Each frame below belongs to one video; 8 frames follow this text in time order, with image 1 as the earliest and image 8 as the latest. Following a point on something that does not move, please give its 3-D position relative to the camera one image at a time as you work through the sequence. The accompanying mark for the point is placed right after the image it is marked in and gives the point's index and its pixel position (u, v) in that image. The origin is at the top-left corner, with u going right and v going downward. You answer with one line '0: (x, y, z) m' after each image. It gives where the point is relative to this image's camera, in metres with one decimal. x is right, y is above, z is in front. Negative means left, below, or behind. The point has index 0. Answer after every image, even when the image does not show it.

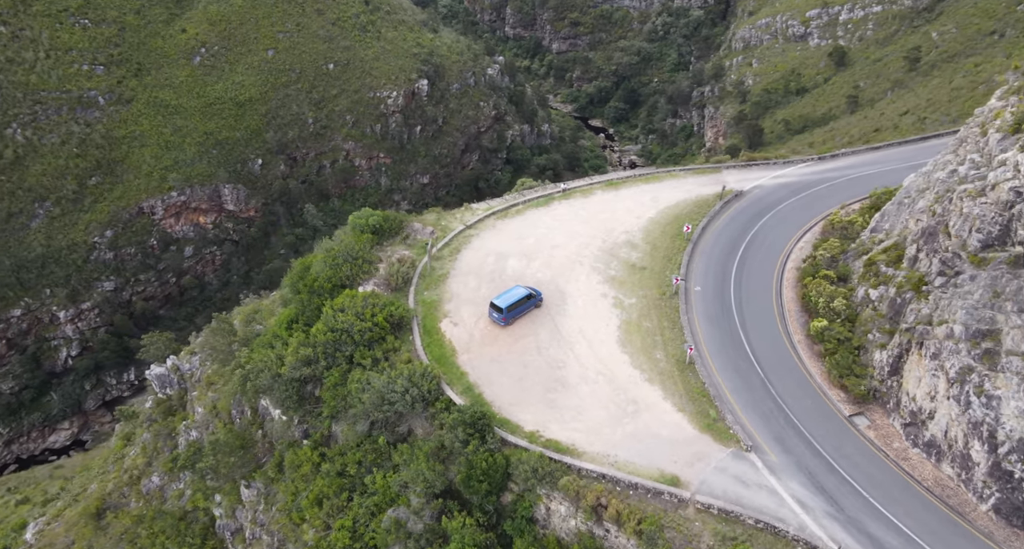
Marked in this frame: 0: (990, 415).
0: (+14.6, -4.3, +20.0) m
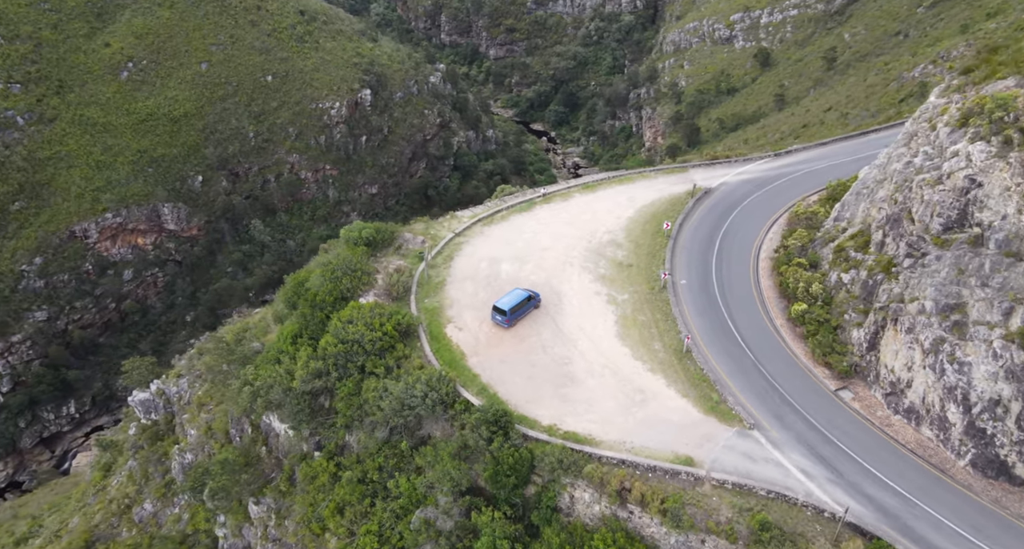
0: (+15.5, -3.6, +22.4) m
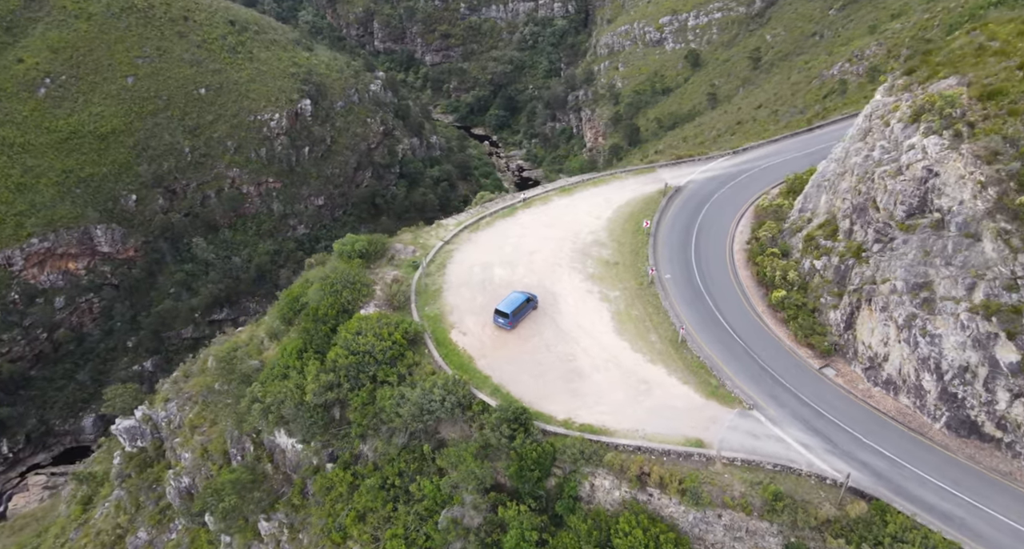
0: (+16.1, -2.9, +25.0) m
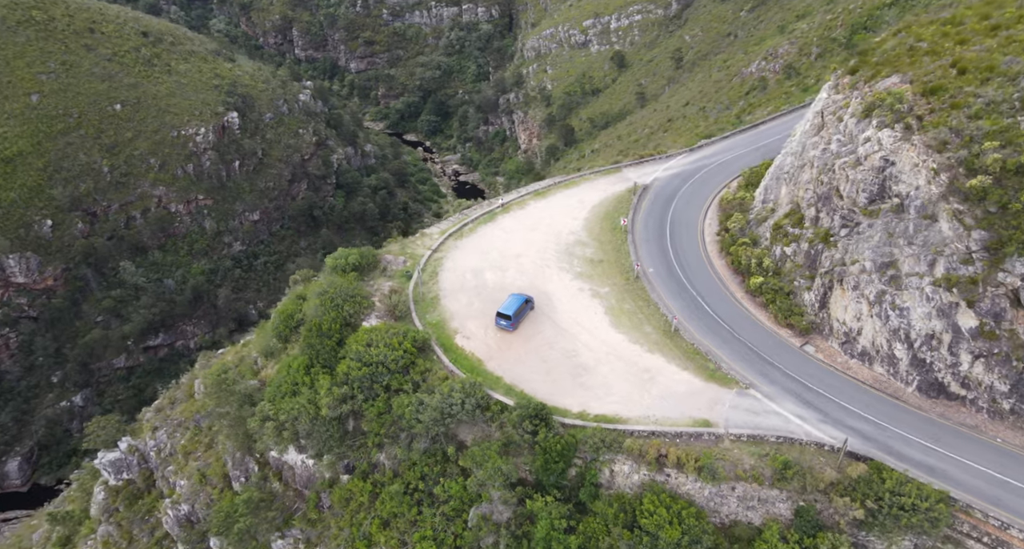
0: (+16.7, -2.0, +27.8) m
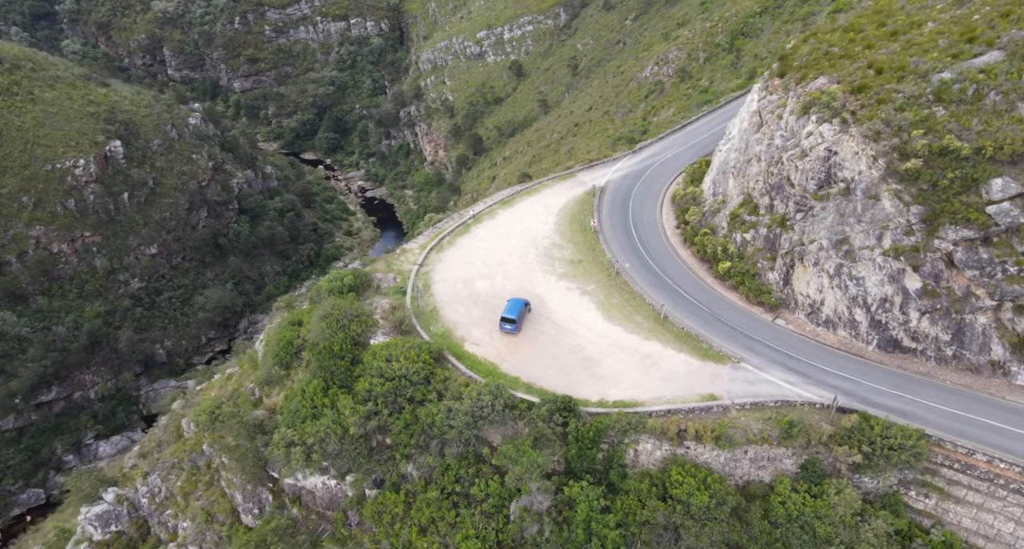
0: (+17.1, -0.7, +32.0) m
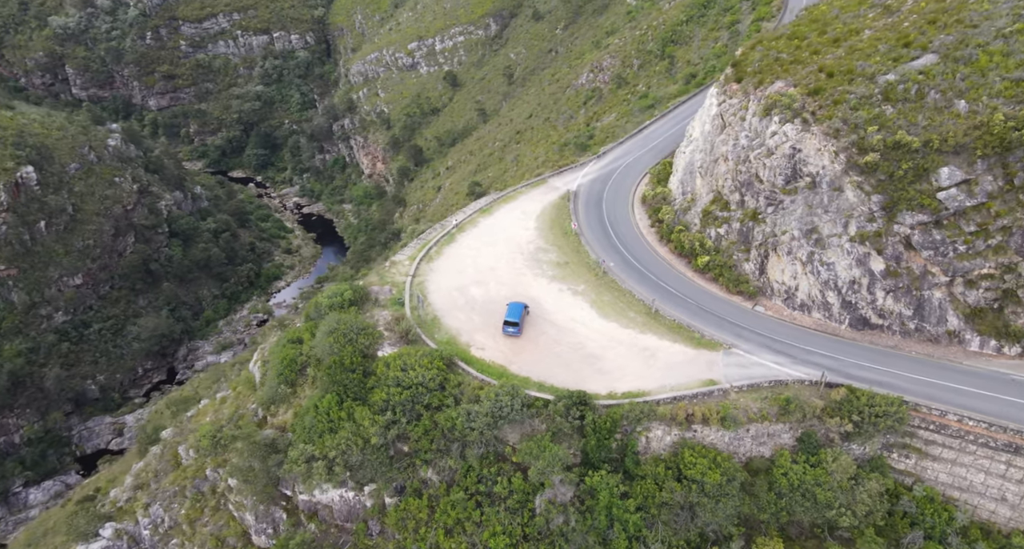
0: (+17.1, +0.1, +34.9) m
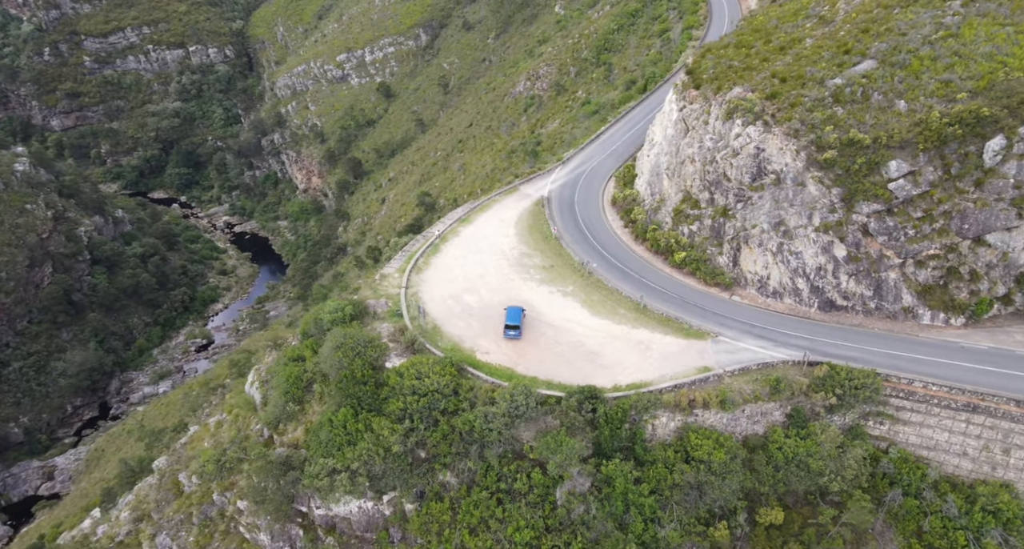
0: (+16.8, +0.8, +38.0) m
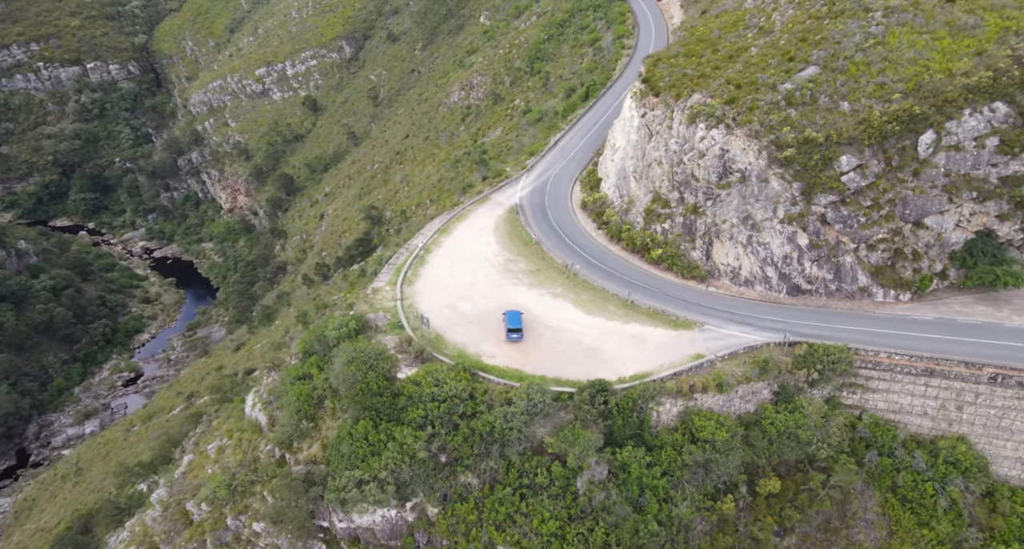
0: (+16.2, +1.5, +41.3) m
